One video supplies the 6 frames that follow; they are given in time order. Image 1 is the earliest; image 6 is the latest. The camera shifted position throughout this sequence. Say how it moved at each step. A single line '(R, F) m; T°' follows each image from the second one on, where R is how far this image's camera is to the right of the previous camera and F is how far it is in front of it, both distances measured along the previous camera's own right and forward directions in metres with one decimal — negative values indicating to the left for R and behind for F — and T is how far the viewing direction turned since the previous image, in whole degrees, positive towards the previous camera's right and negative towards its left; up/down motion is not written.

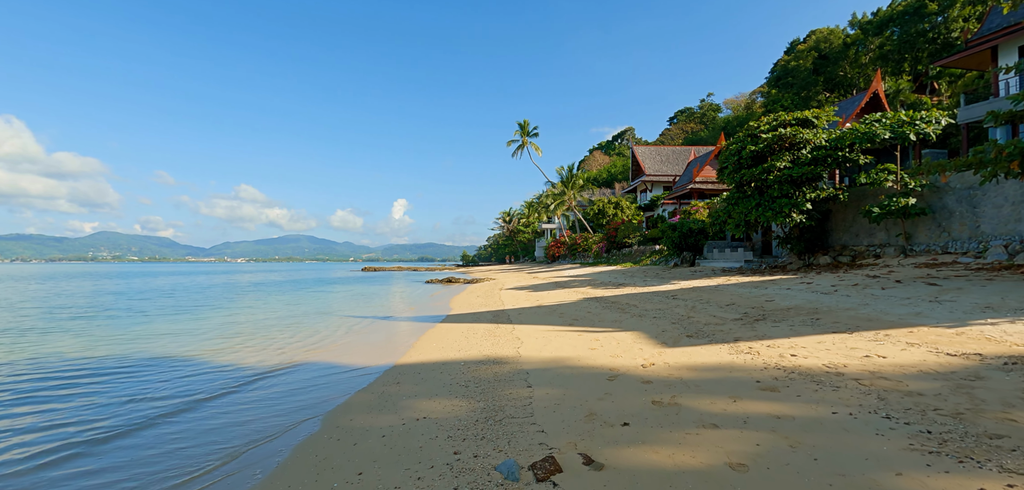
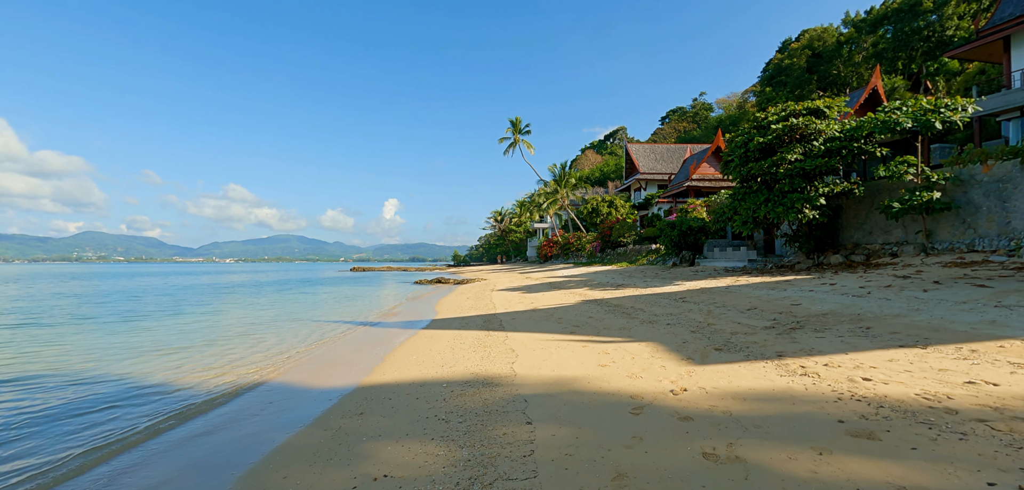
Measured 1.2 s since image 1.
(0.0, +1.2) m; +1°
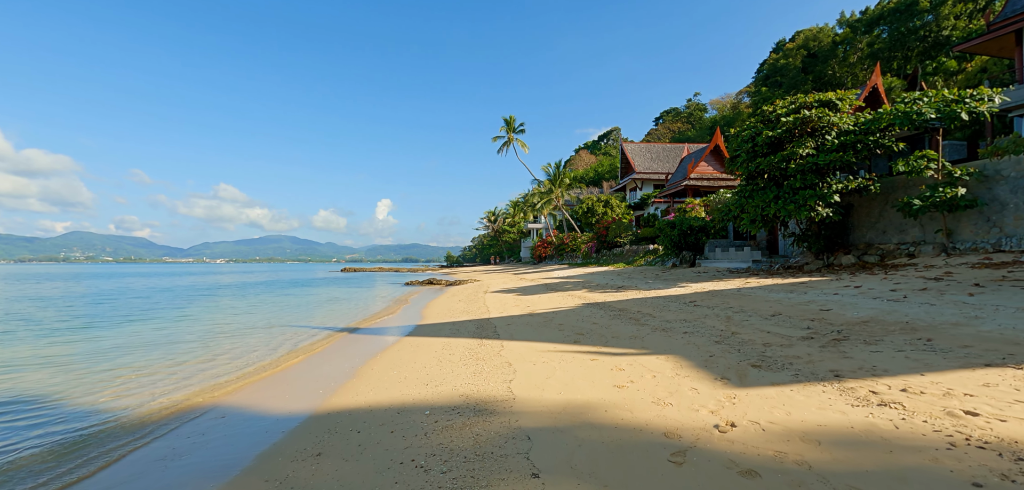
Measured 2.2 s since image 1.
(-0.1, +1.0) m; +1°
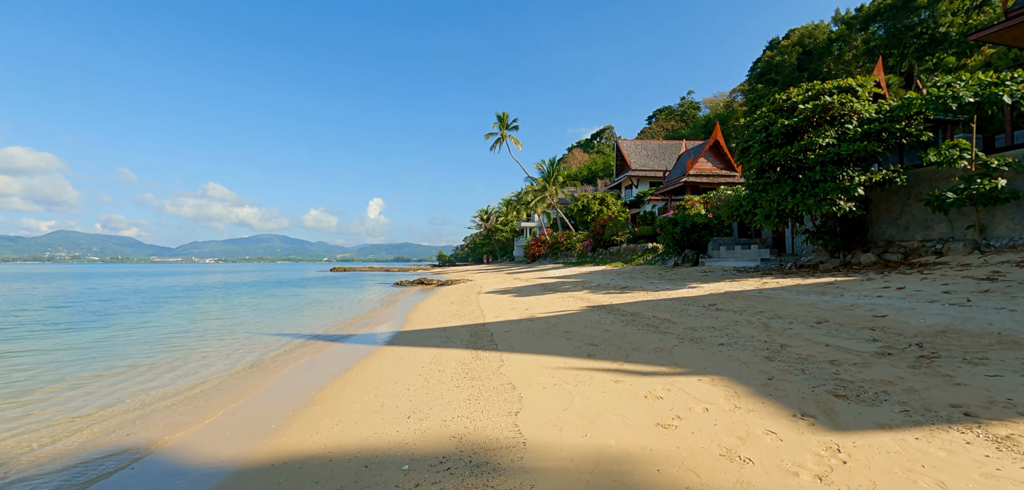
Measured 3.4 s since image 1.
(-0.1, +1.2) m; +1°
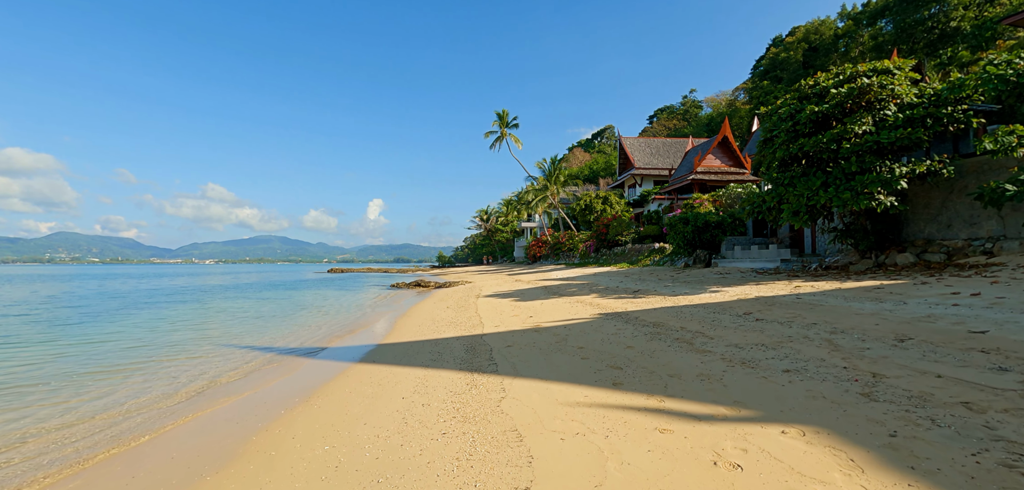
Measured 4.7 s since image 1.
(0.0, +1.3) m; 0°
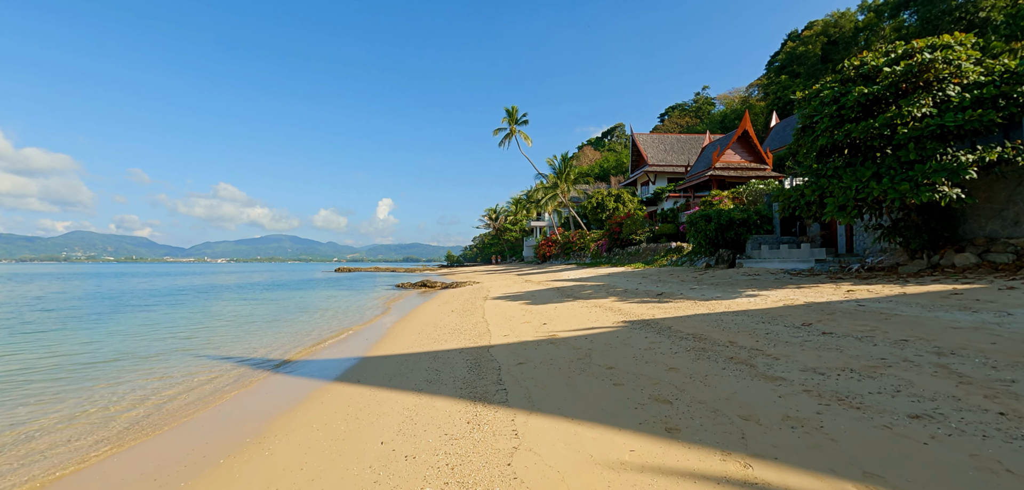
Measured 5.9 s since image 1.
(-0.1, +1.2) m; -1°
